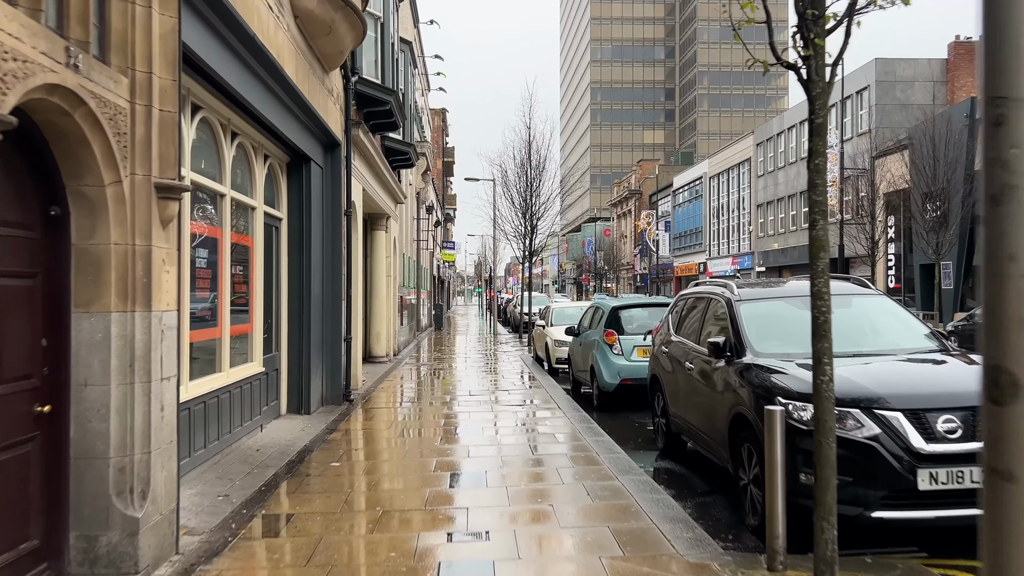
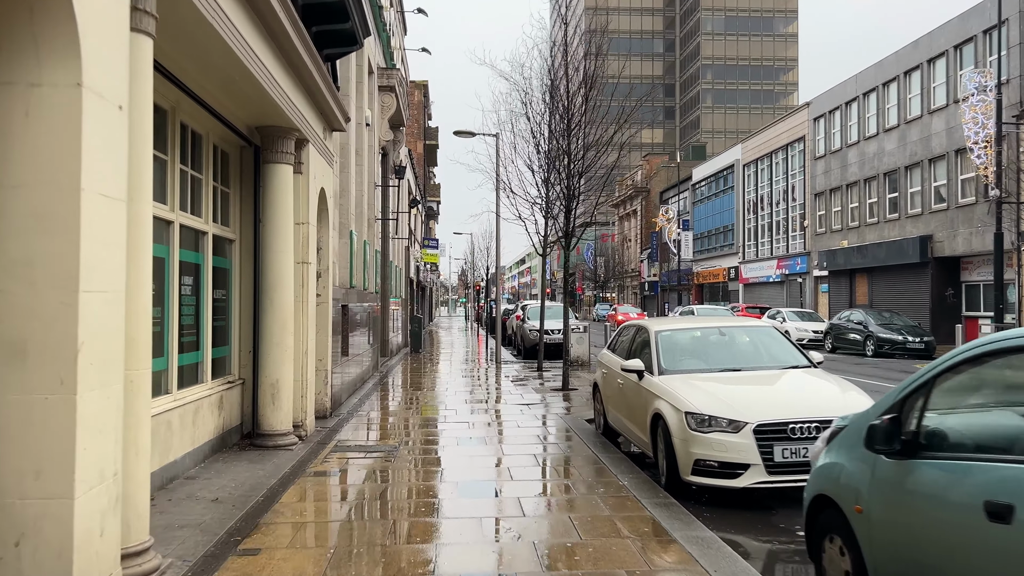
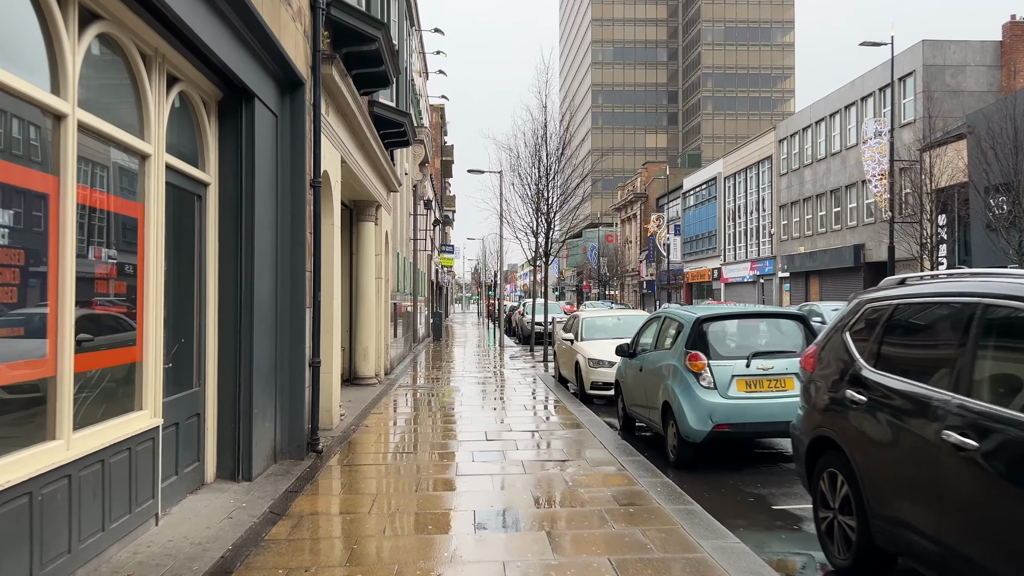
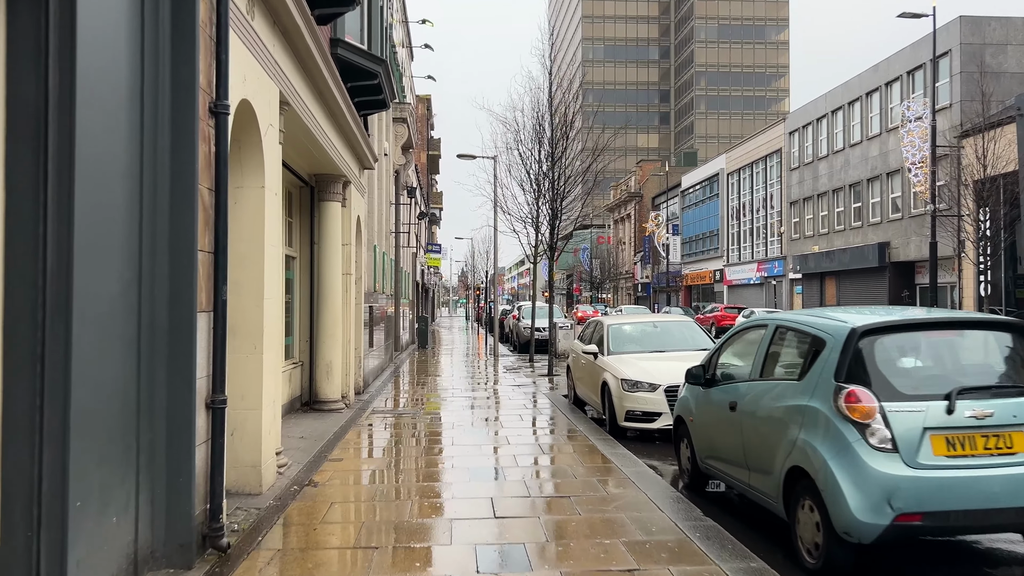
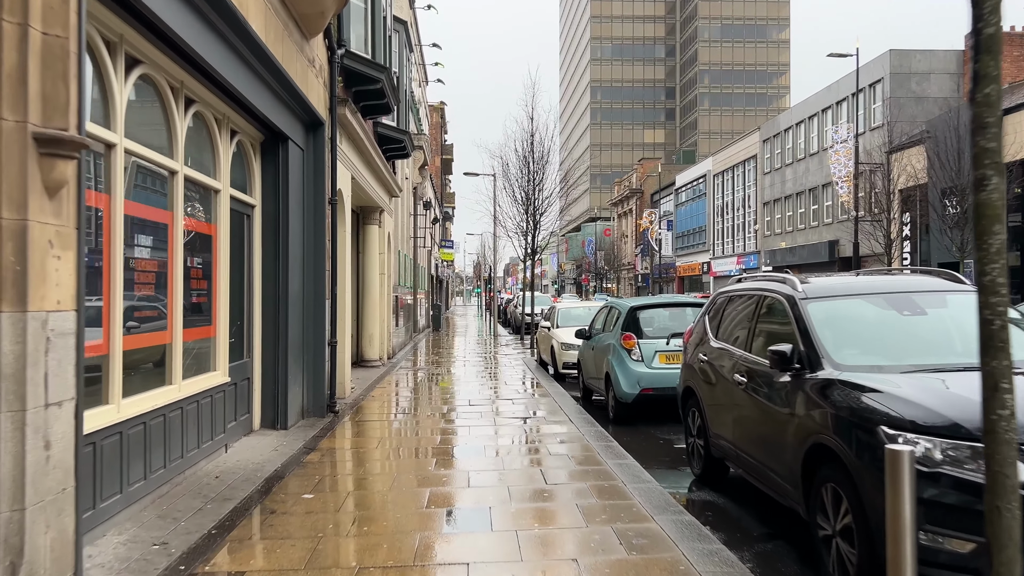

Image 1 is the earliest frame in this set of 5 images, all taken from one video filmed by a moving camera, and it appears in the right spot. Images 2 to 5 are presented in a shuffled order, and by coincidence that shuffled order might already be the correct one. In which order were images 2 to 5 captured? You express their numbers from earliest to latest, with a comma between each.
5, 3, 4, 2
